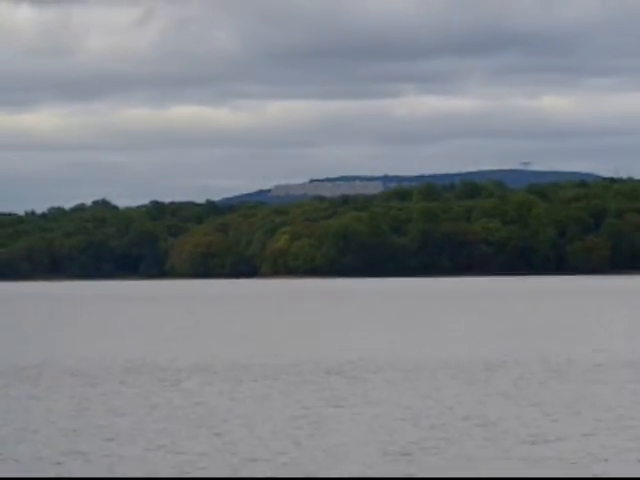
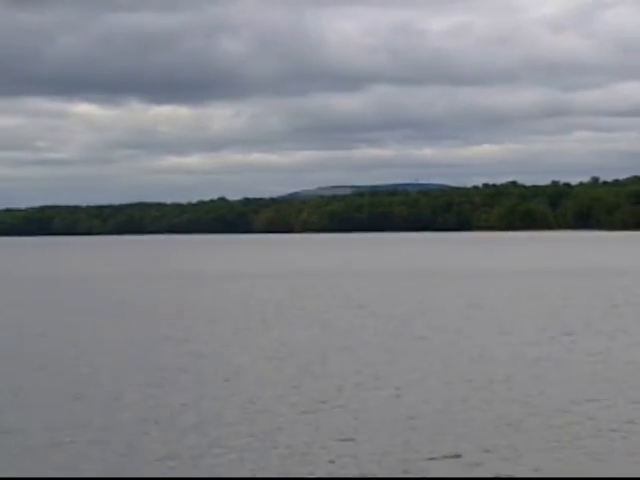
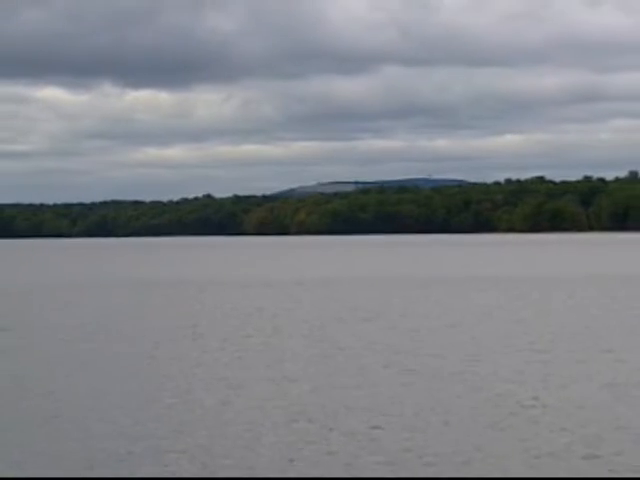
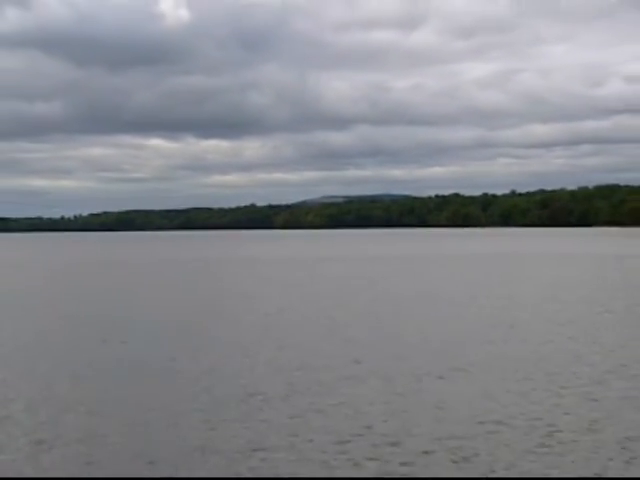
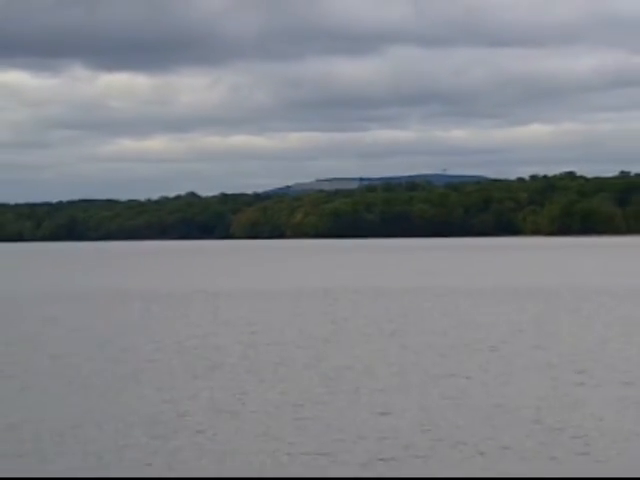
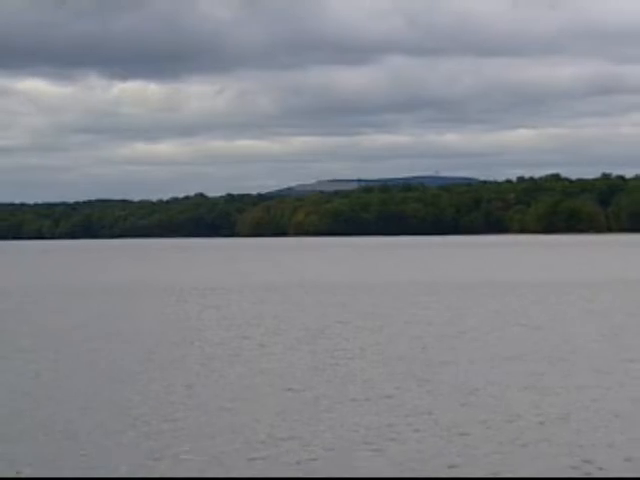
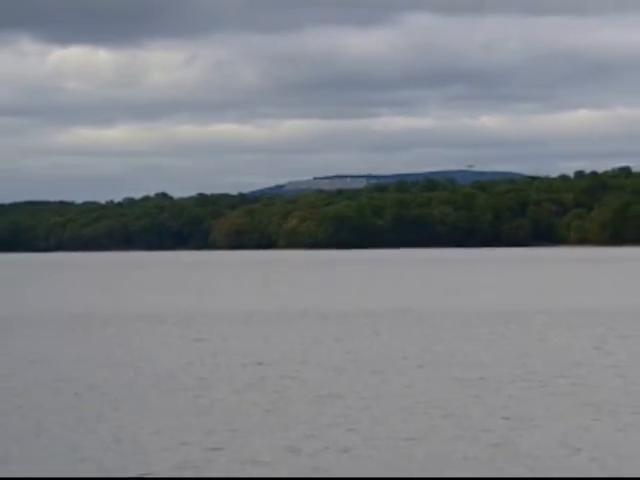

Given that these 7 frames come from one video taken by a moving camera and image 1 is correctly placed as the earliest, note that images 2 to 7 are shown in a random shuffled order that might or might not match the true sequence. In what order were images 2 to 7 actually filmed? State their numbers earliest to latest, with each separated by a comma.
7, 5, 6, 3, 2, 4
